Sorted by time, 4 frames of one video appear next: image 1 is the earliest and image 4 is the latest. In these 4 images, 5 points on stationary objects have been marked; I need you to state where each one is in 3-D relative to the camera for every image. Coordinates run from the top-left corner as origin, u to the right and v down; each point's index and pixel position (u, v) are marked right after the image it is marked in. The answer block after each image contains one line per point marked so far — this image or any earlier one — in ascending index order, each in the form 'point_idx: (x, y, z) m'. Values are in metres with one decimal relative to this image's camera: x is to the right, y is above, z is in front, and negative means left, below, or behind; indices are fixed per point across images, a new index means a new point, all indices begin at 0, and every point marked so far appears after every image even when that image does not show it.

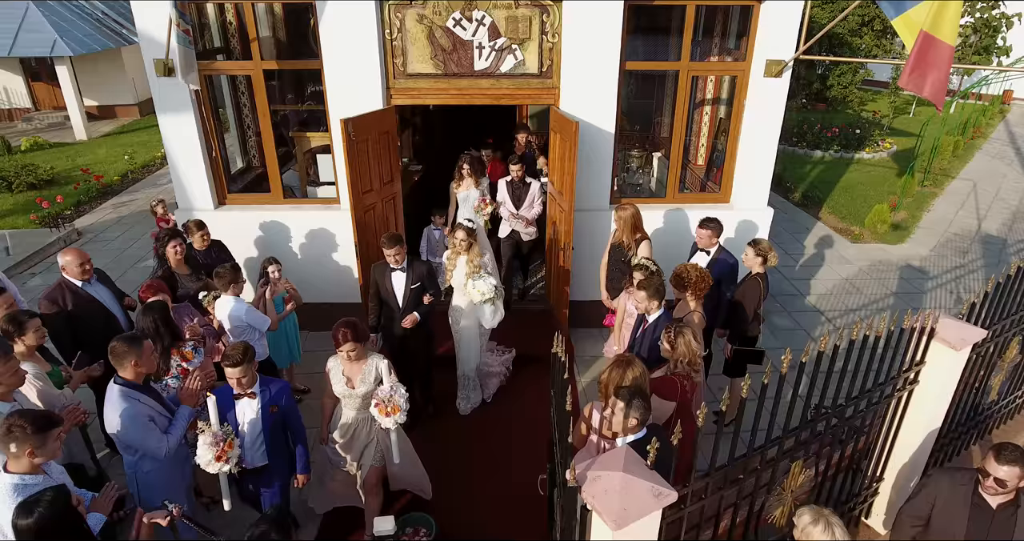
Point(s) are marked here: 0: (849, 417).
0: (+2.5, -1.1, +3.5) m
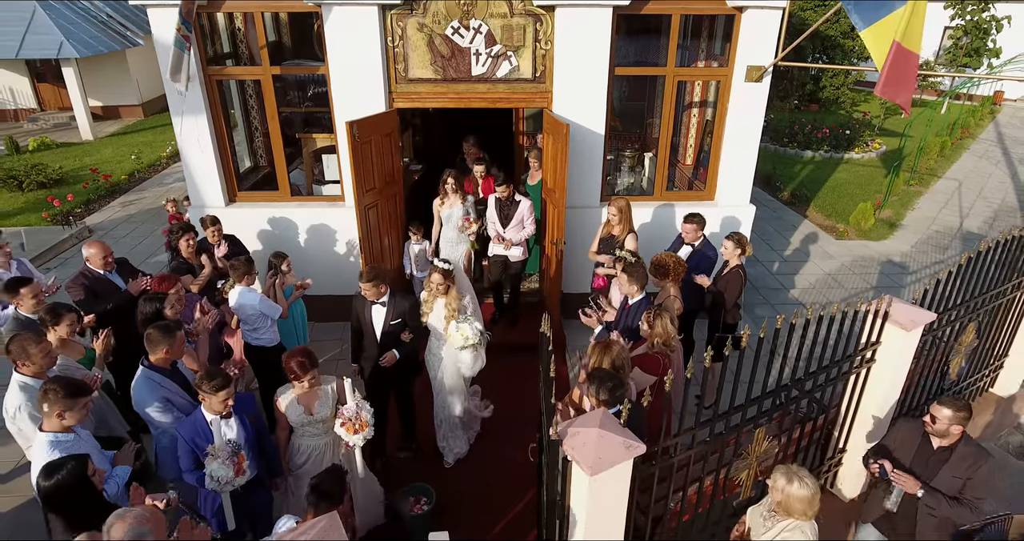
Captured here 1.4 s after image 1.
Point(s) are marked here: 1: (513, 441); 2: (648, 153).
0: (+2.4, -1.0, +3.8) m
1: (0.0, -1.9, +5.3) m
2: (+2.1, +1.8, +7.1) m
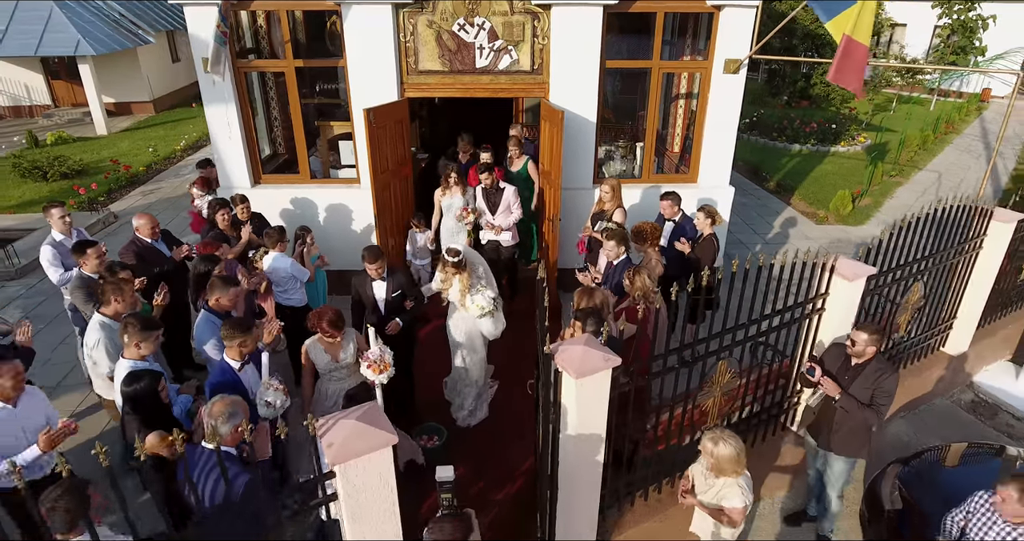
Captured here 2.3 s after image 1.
0: (+2.5, -0.6, +4.5) m
1: (+0.1, -1.5, +5.9) m
2: (+2.1, +2.2, +7.7) m
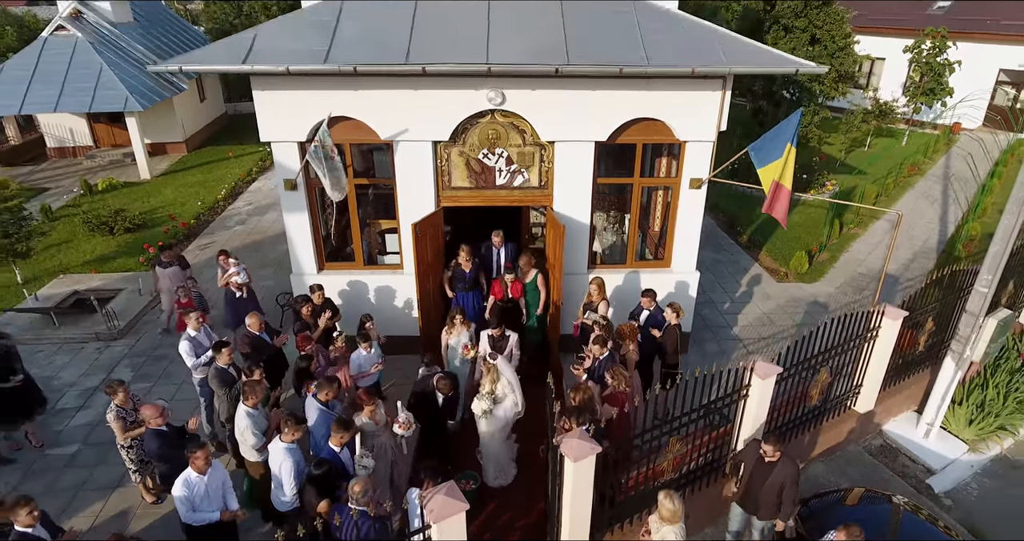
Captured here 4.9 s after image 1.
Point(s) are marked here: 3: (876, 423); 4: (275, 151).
0: (+2.7, -2.0, +6.5) m
1: (+0.3, -2.9, +7.9) m
2: (+2.3, +0.8, +9.7) m
3: (+7.0, -2.9, +8.9) m
4: (-4.4, +2.3, +8.6) m
